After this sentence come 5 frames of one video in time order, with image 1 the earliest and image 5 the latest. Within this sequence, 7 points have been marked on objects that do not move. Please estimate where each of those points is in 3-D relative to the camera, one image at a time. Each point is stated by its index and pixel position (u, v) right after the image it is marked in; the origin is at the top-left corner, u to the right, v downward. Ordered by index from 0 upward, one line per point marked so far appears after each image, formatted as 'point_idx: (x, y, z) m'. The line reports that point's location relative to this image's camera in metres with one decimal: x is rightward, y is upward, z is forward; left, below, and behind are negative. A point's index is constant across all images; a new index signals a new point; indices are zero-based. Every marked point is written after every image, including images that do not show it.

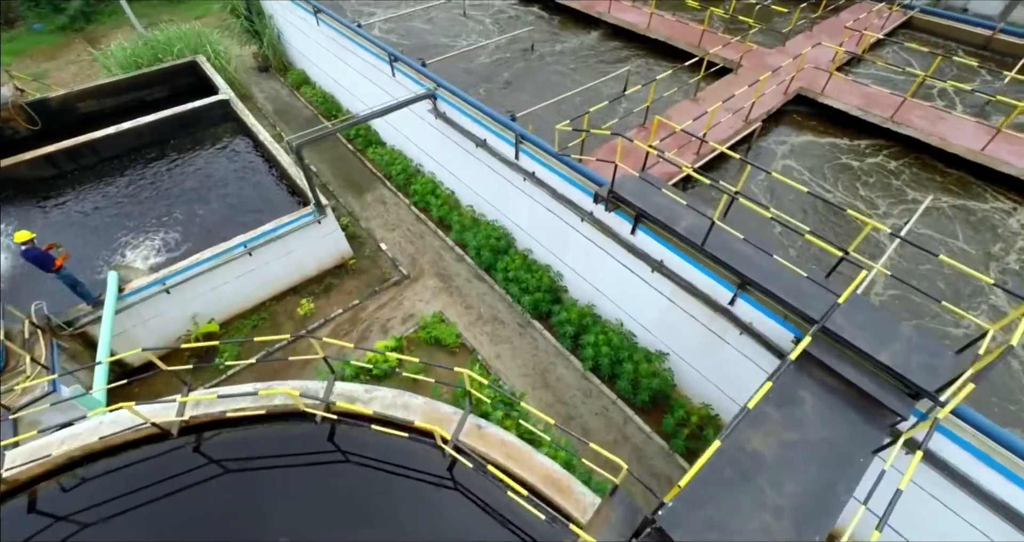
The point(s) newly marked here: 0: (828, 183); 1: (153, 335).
0: (+6.2, +1.9, +8.9) m
1: (-7.5, -1.4, +9.2) m
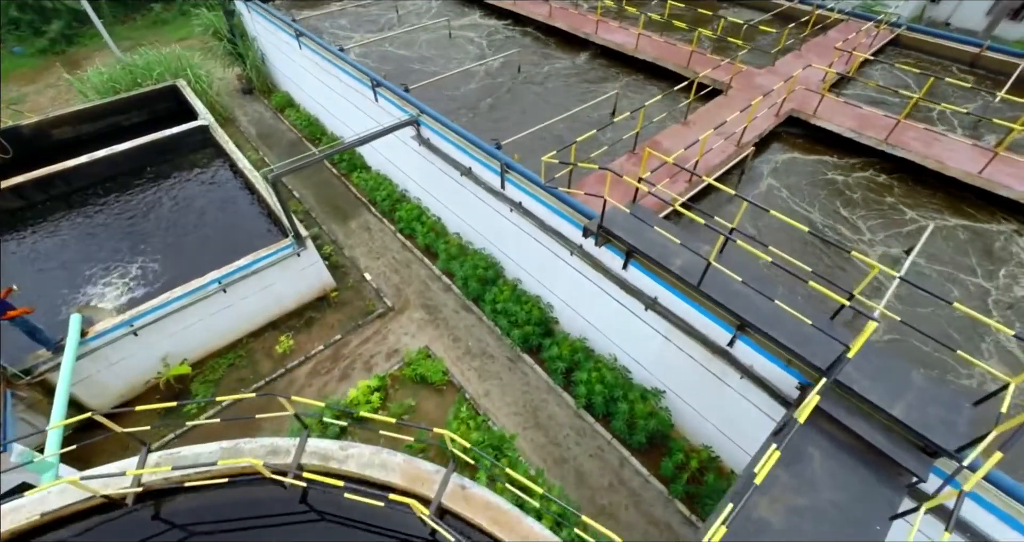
0: (+5.9, +1.3, +8.6) m
1: (-7.8, -2.1, +8.6) m
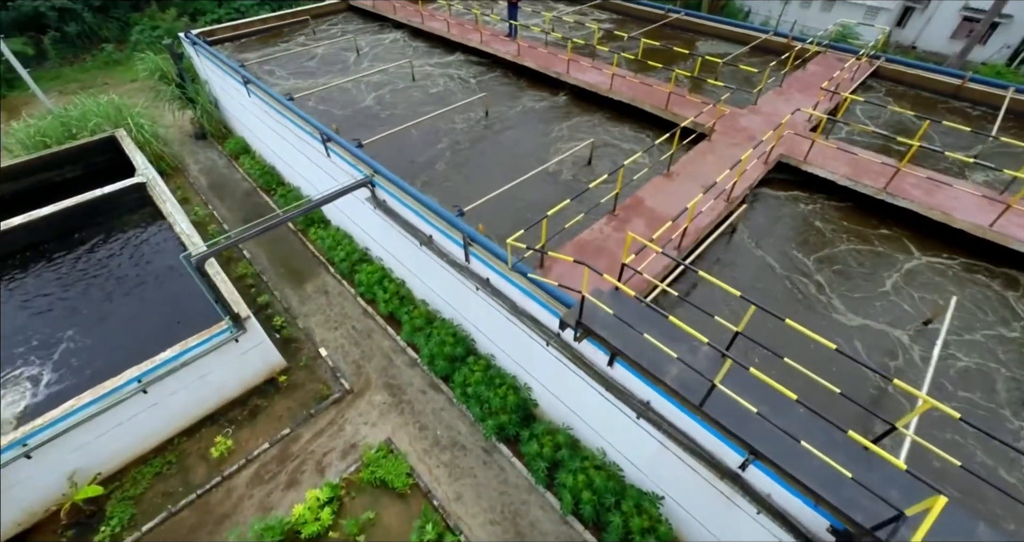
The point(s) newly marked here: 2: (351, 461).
0: (+5.3, +0.1, +7.8) m
1: (-8.2, -3.9, +7.2) m
2: (-3.0, -3.6, +8.2) m
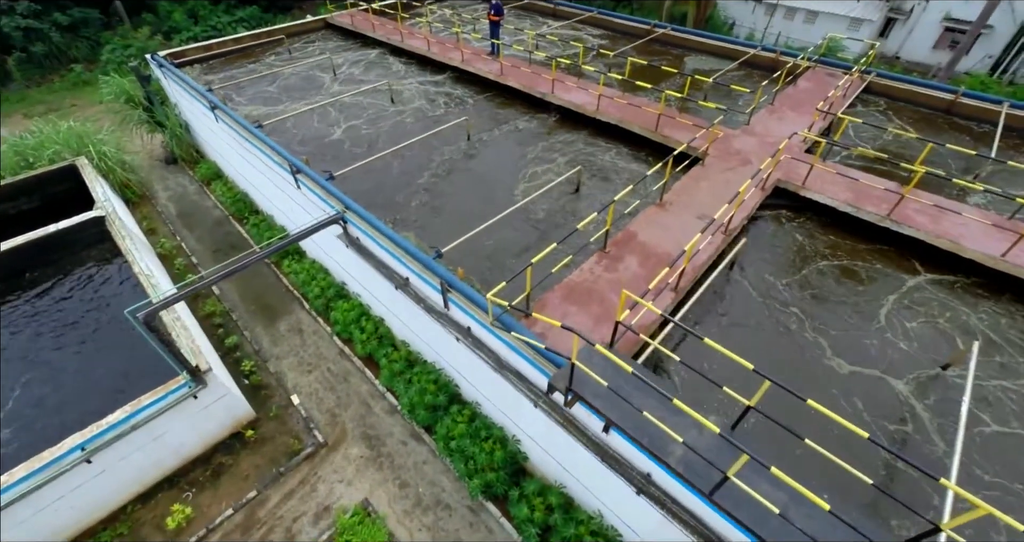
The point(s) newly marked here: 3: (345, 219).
0: (+5.0, -0.5, +7.3) m
1: (-8.3, -4.8, +6.3) m
2: (-3.2, -4.3, +7.5) m
3: (-3.1, +1.0, +8.0) m
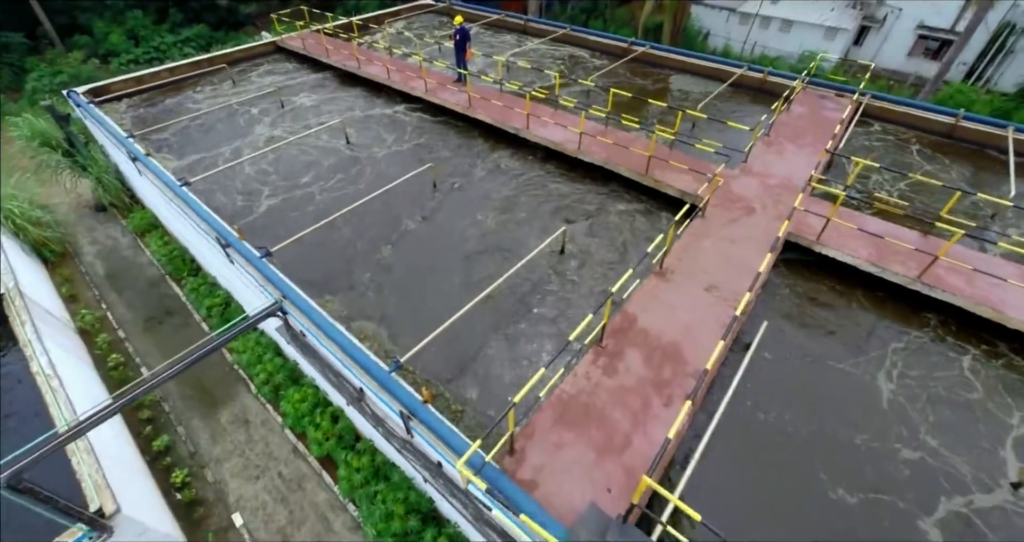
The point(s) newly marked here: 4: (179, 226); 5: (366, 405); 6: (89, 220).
0: (+4.8, -1.7, +6.2) m
1: (-8.4, -6.5, +4.6) m
2: (-3.3, -5.9, +6.0) m
3: (-3.4, -0.6, +6.6) m
4: (-8.1, +1.1, +10.6) m
5: (-2.0, -1.8, +6.0) m
6: (-13.6, +1.6, +14.0) m
